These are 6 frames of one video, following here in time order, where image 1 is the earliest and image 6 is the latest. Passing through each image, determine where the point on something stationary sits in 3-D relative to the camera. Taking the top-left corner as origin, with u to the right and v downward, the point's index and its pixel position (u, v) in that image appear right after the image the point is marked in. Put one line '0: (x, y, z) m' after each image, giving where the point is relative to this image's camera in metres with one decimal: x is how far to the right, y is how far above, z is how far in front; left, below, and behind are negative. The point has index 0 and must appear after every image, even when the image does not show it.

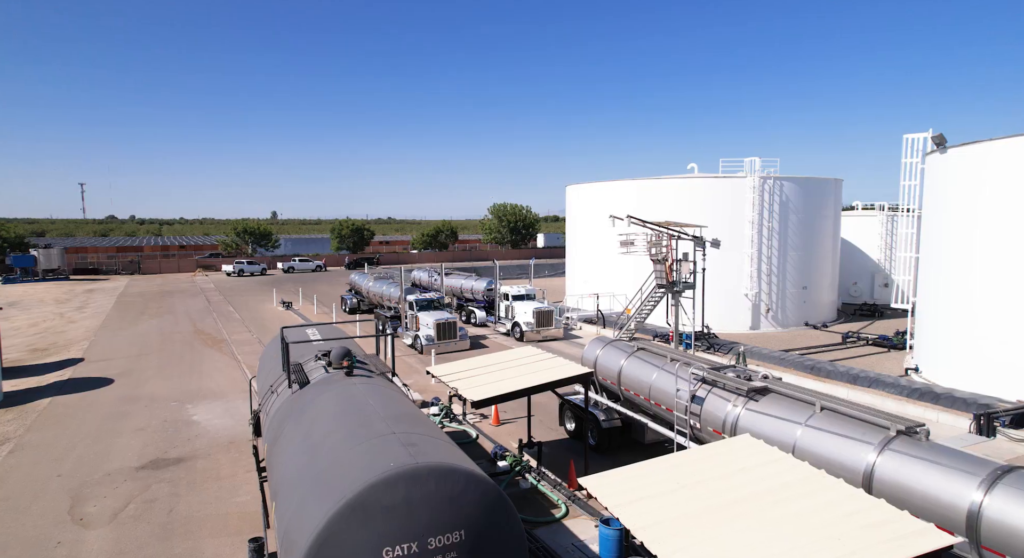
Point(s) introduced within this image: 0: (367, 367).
0: (-2.7, -1.7, +11.8) m
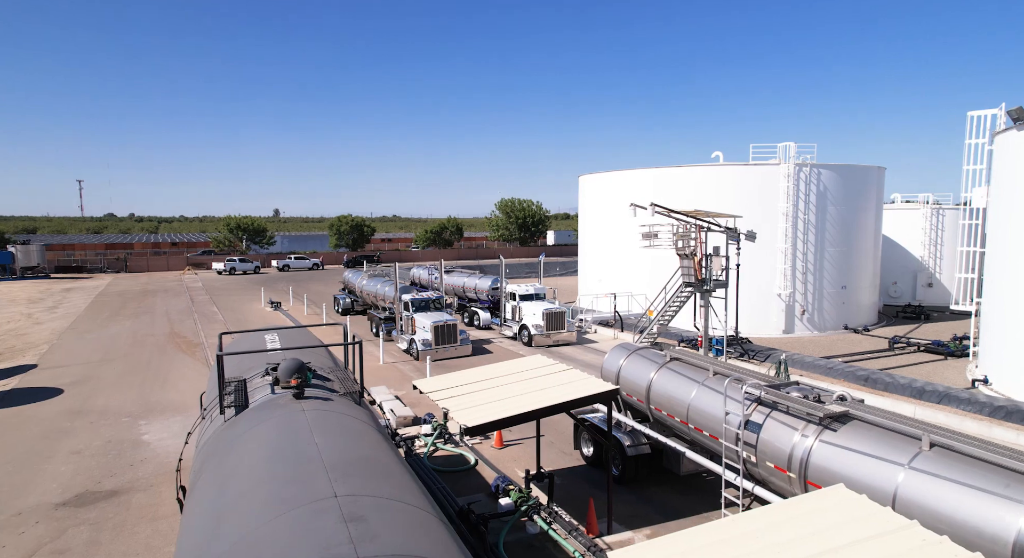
0: (-2.7, -1.6, +9.1) m
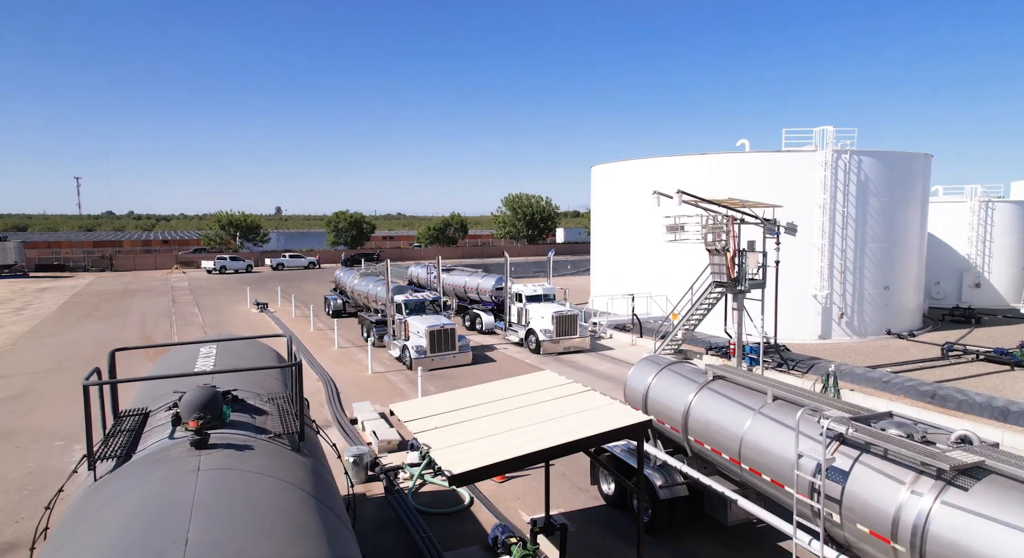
0: (-2.7, -1.5, +6.5) m
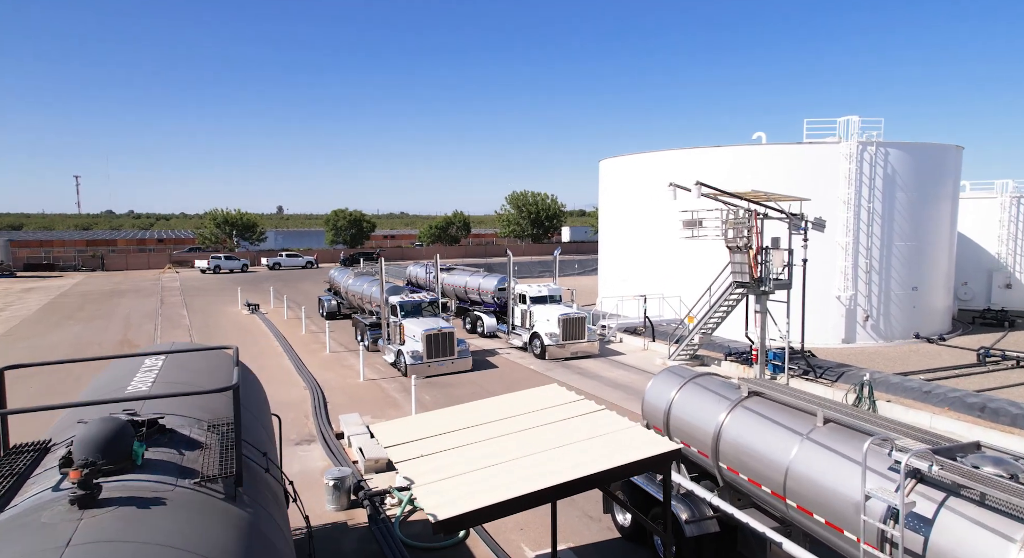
0: (-2.7, -1.5, +5.0) m
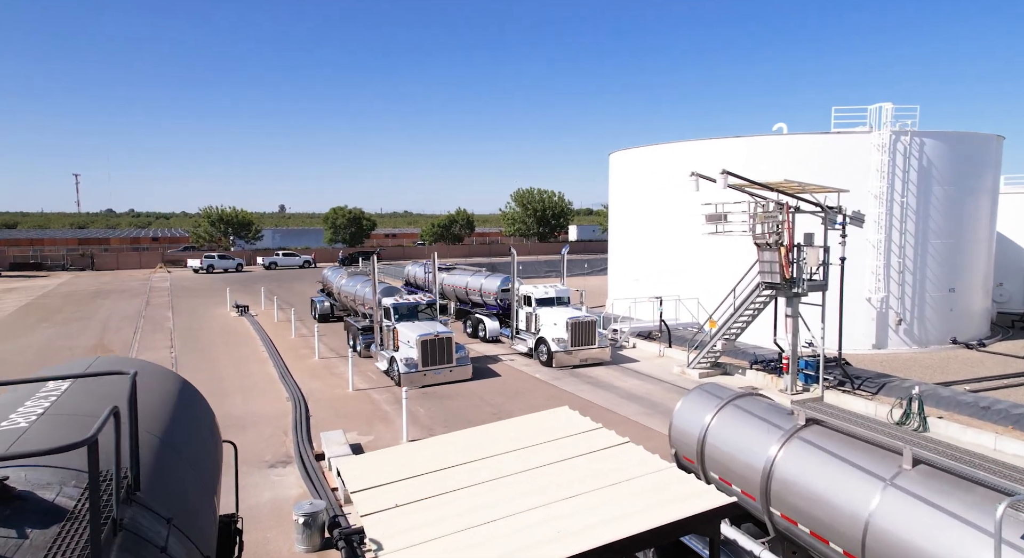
0: (-2.7, -1.5, +3.4) m
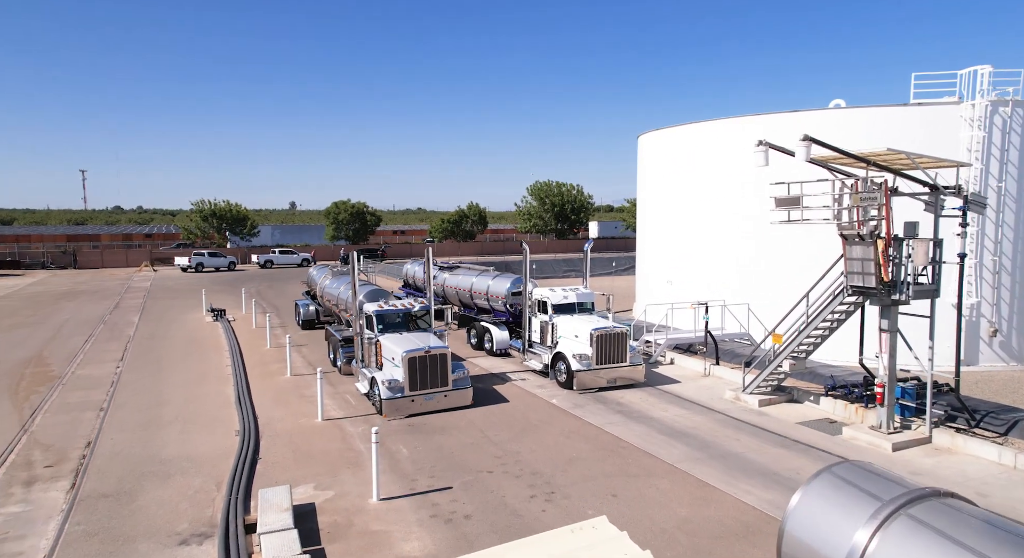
0: (-2.9, -1.5, 0.0) m
